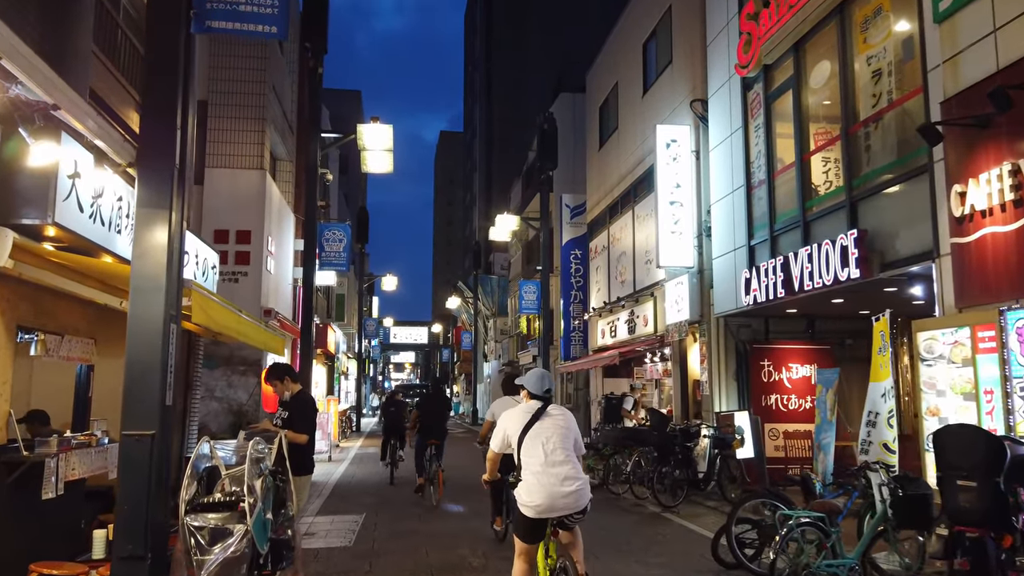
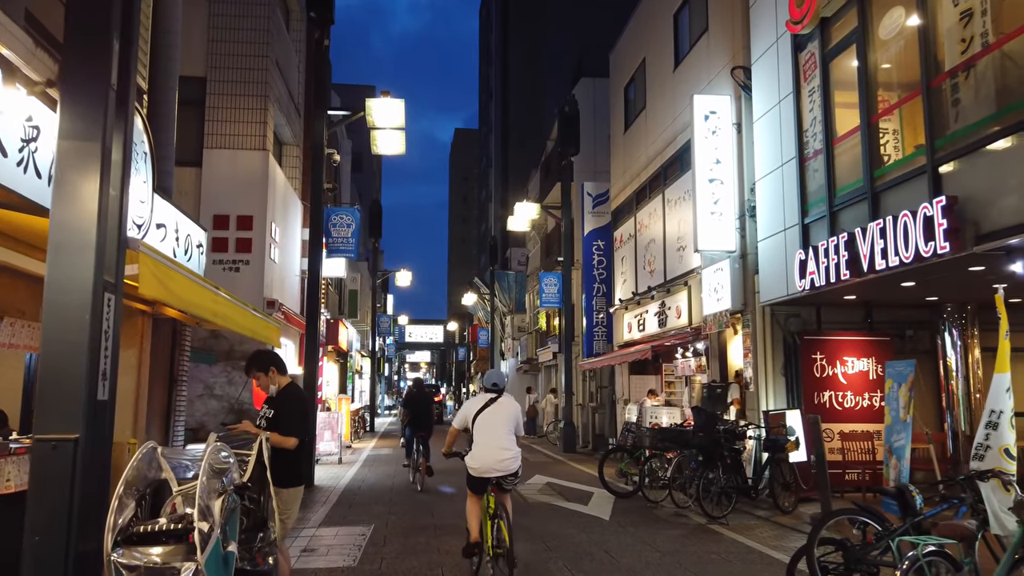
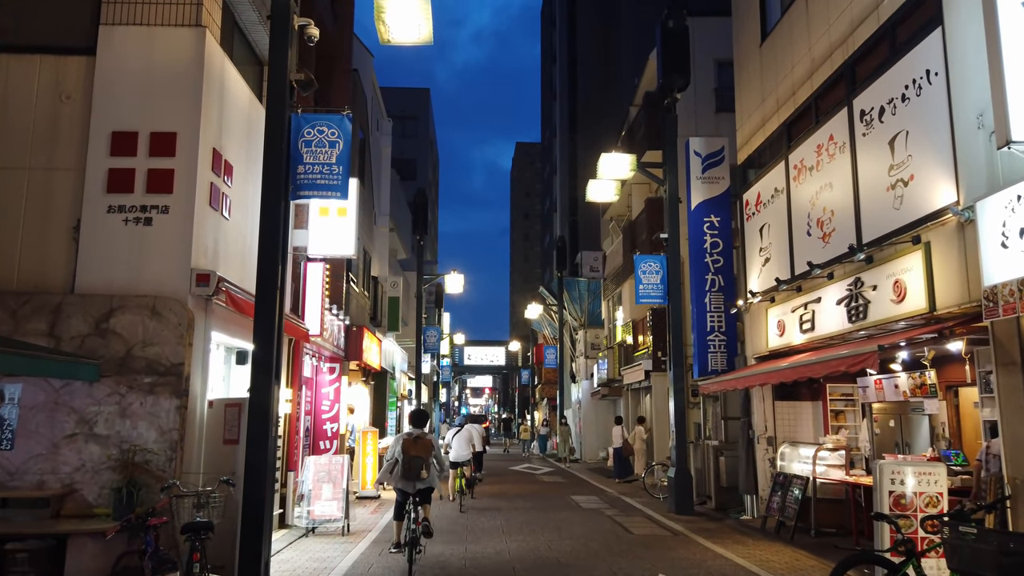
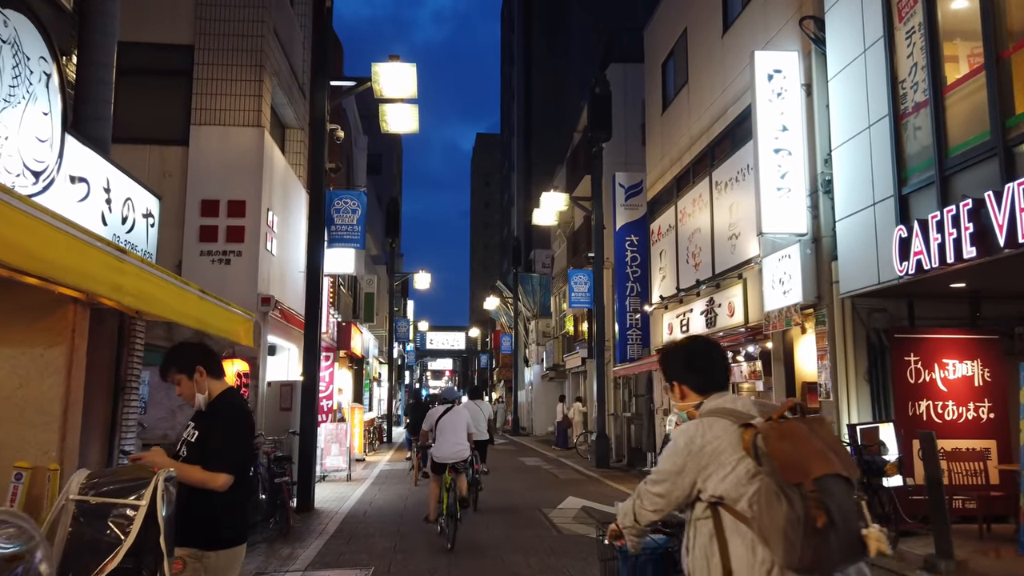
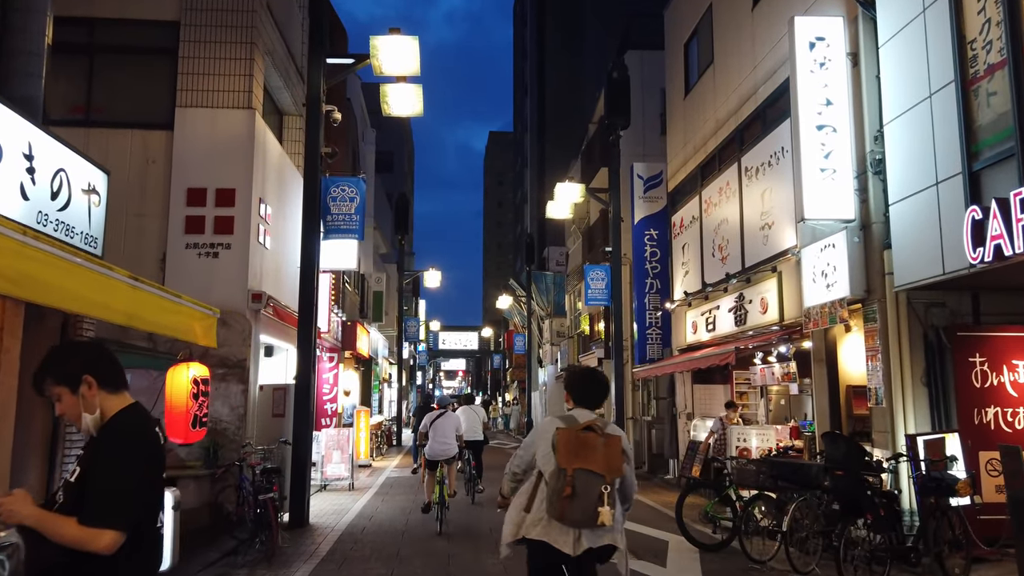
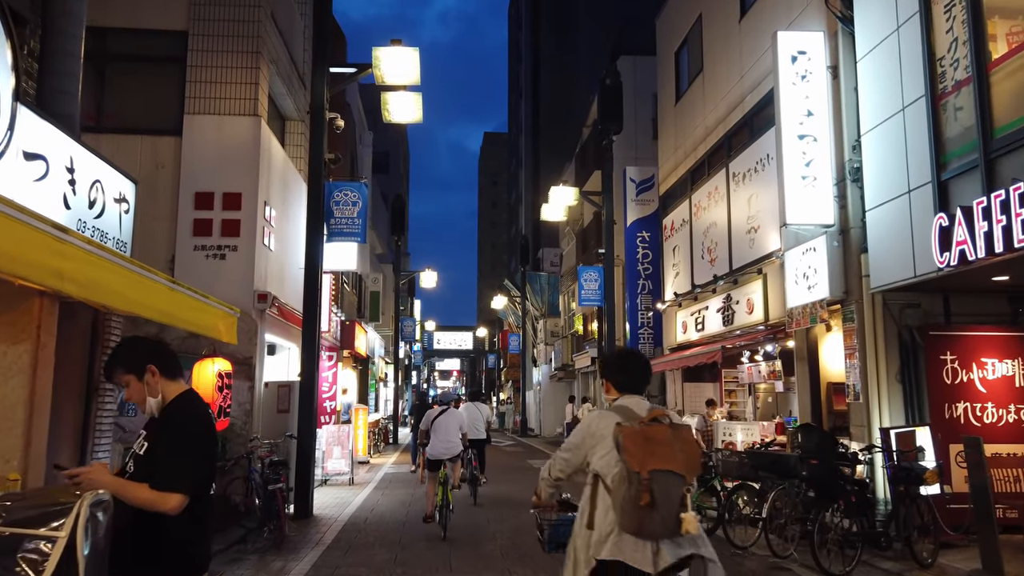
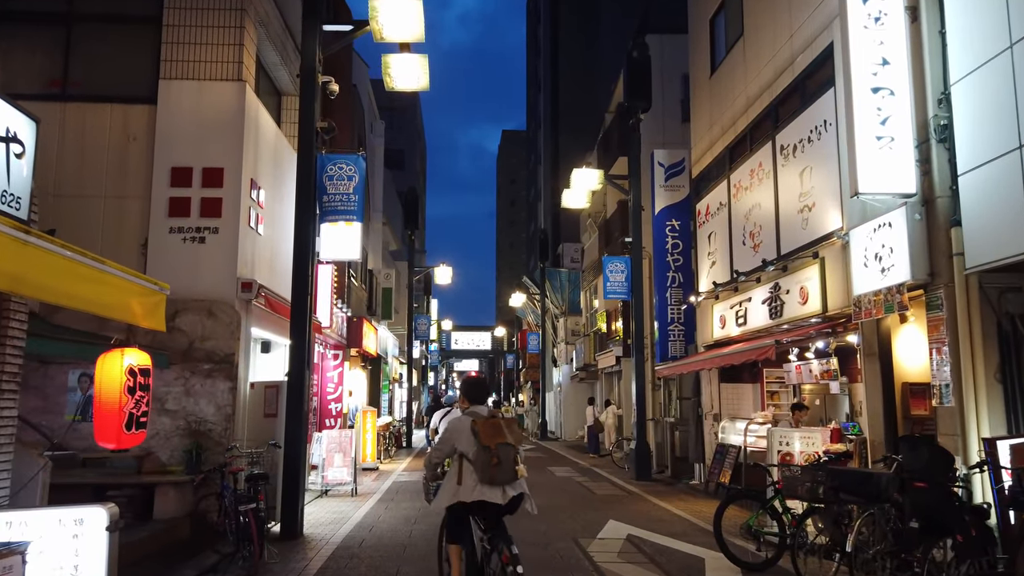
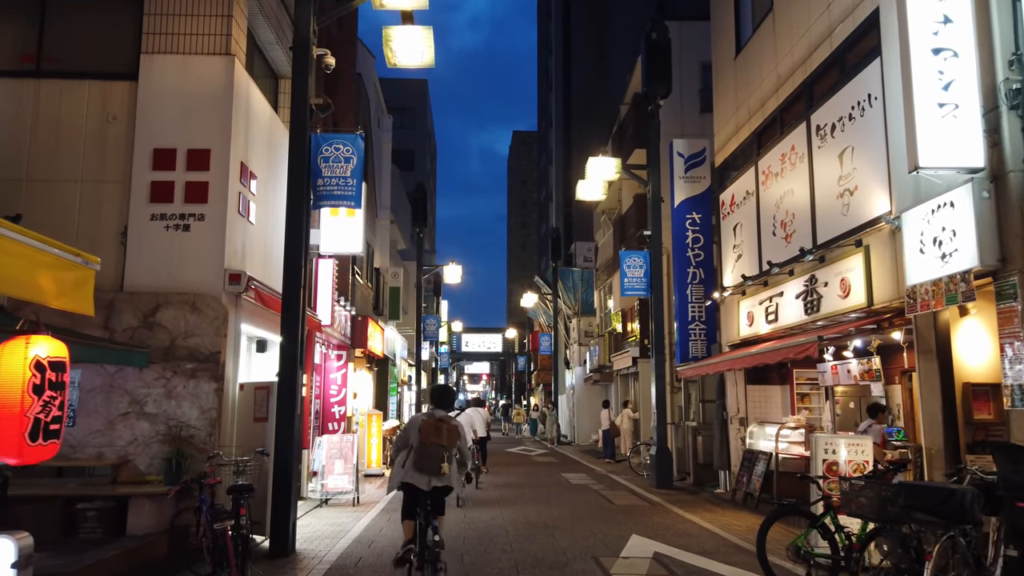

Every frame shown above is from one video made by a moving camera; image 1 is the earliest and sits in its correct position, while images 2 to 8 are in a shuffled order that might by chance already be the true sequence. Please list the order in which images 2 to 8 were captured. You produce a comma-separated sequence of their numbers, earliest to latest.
2, 4, 6, 5, 7, 8, 3
